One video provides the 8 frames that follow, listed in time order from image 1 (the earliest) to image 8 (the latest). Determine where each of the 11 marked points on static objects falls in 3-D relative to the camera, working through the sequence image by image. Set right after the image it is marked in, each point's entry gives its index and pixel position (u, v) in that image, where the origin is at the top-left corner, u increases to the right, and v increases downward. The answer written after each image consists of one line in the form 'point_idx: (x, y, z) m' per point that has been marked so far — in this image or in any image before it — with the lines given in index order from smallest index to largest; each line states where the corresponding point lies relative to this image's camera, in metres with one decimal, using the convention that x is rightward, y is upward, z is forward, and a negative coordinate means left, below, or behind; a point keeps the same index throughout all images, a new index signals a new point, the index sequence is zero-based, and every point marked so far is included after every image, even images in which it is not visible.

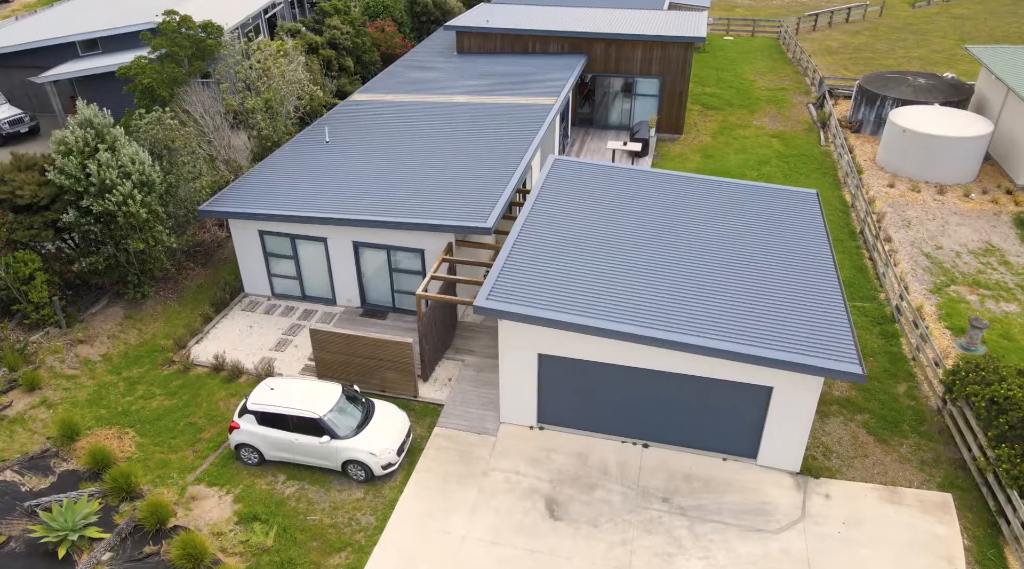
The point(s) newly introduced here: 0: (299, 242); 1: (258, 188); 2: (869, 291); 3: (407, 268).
0: (-5.4, +1.0, +18.7) m
1: (-6.6, +2.4, +19.3) m
2: (+9.6, -0.2, +20.1) m
3: (-2.6, +0.4, +18.4) m
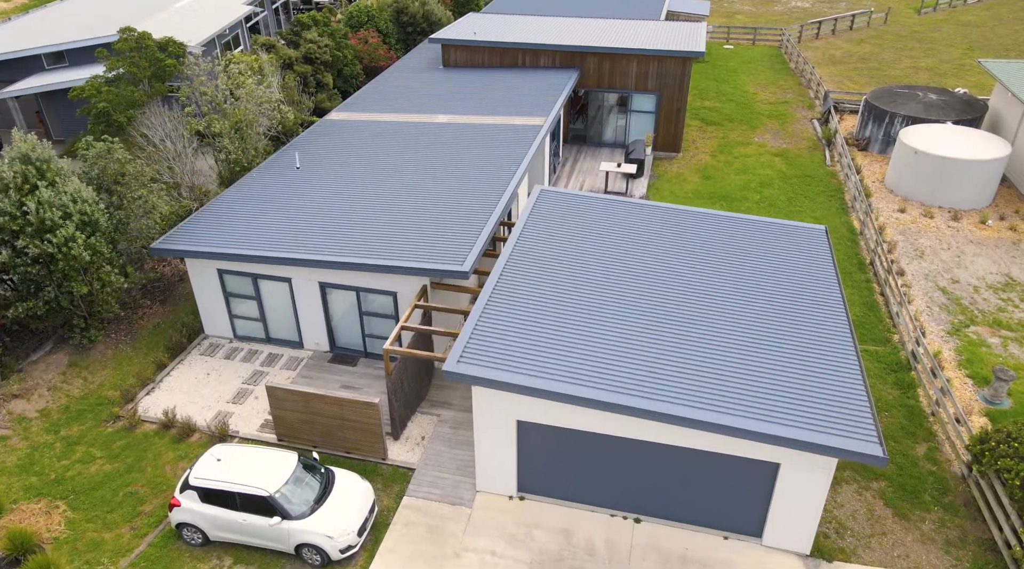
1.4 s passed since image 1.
0: (-5.8, 0.0, +17.2) m
1: (-7.0, +1.4, +17.8) m
2: (+9.2, -1.2, +18.5) m
3: (-3.0, -0.6, +16.8) m
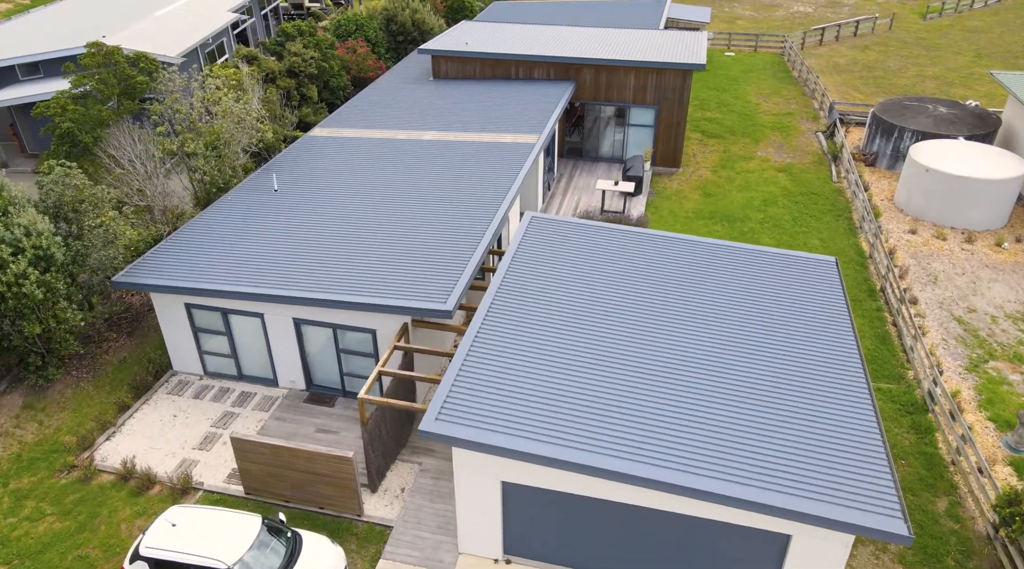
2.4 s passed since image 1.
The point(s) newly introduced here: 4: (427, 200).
0: (-6.0, -0.7, +16.0) m
1: (-7.2, +0.7, +16.6) m
2: (+8.9, -2.0, +17.4) m
3: (-3.3, -1.4, +15.7) m
4: (-2.1, +2.1, +18.8) m
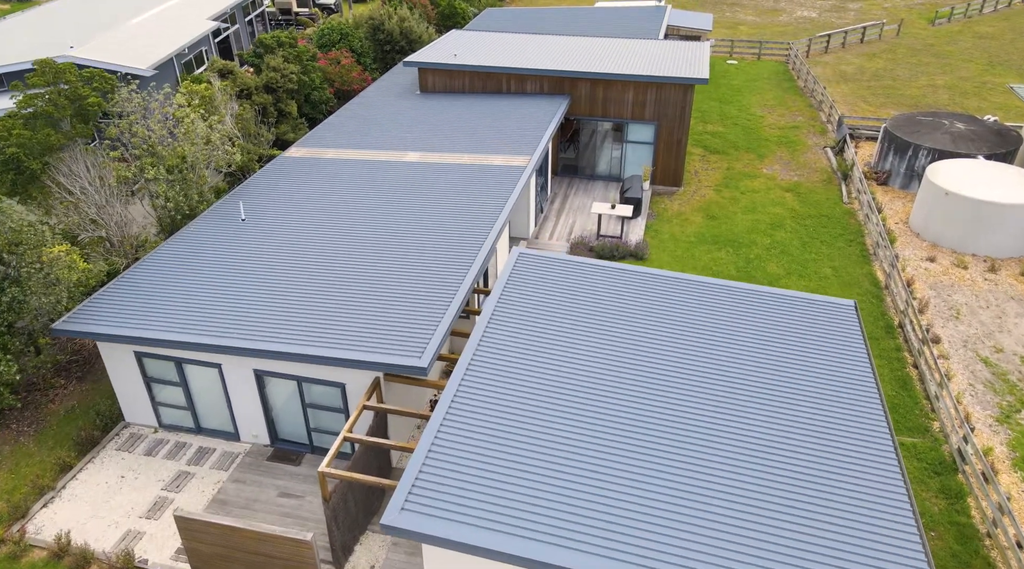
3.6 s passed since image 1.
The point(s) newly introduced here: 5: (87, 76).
0: (-6.3, -1.6, +14.5) m
1: (-7.5, -0.2, +15.1) m
2: (+8.6, -2.9, +15.8) m
3: (-3.6, -2.3, +14.2) m
4: (-2.4, +1.2, +17.2) m
5: (-10.5, +5.1, +18.4) m
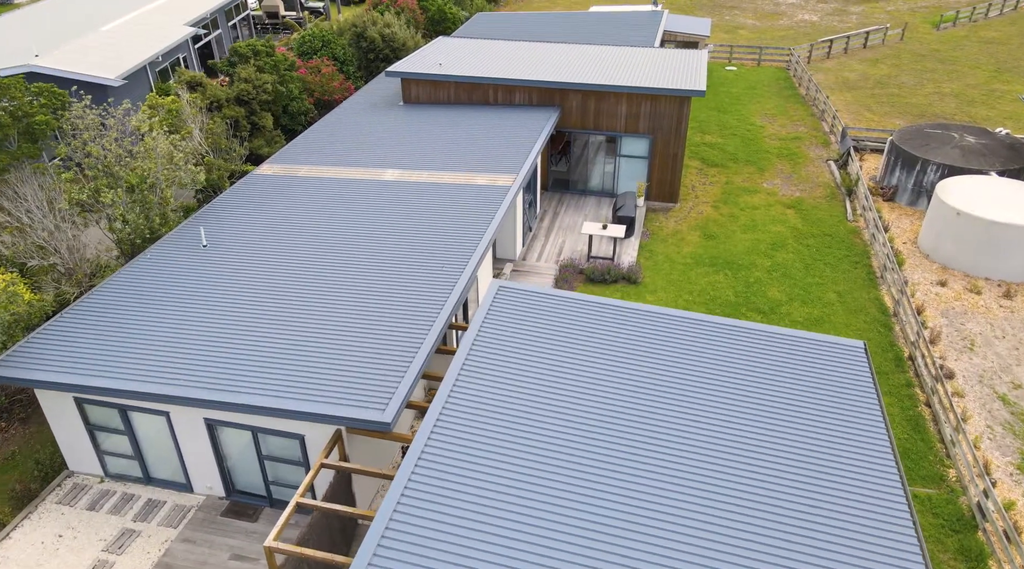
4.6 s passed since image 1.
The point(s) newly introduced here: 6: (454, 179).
0: (-6.7, -2.3, +13.2) m
1: (-8.0, -0.9, +13.8) m
2: (+8.2, -3.6, +14.6) m
3: (-4.0, -3.0, +12.9) m
4: (-2.9, +0.5, +15.9) m
5: (-10.9, +4.5, +17.2) m
6: (-1.5, +2.8, +19.6) m
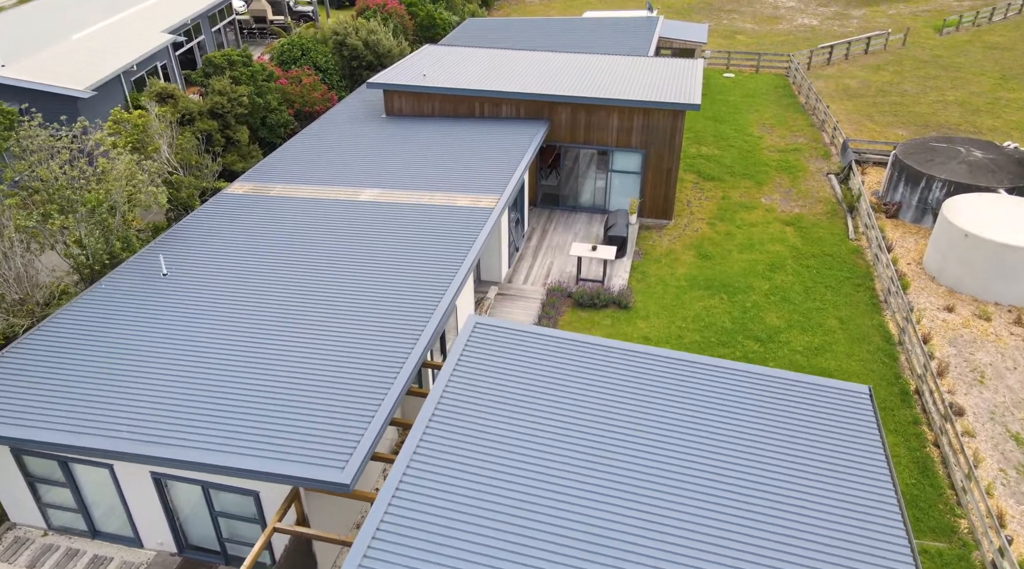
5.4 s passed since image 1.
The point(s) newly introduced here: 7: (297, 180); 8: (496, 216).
0: (-7.2, -2.9, +12.2) m
1: (-8.4, -1.6, +12.8) m
2: (+7.8, -4.2, +13.5) m
3: (-4.4, -3.6, +11.8) m
4: (-3.3, -0.1, +14.9) m
5: (-11.3, +3.8, +16.1) m
6: (-1.9, +2.1, +18.6) m
7: (-5.7, +2.8, +19.8) m
8: (-0.4, +1.7, +17.8) m
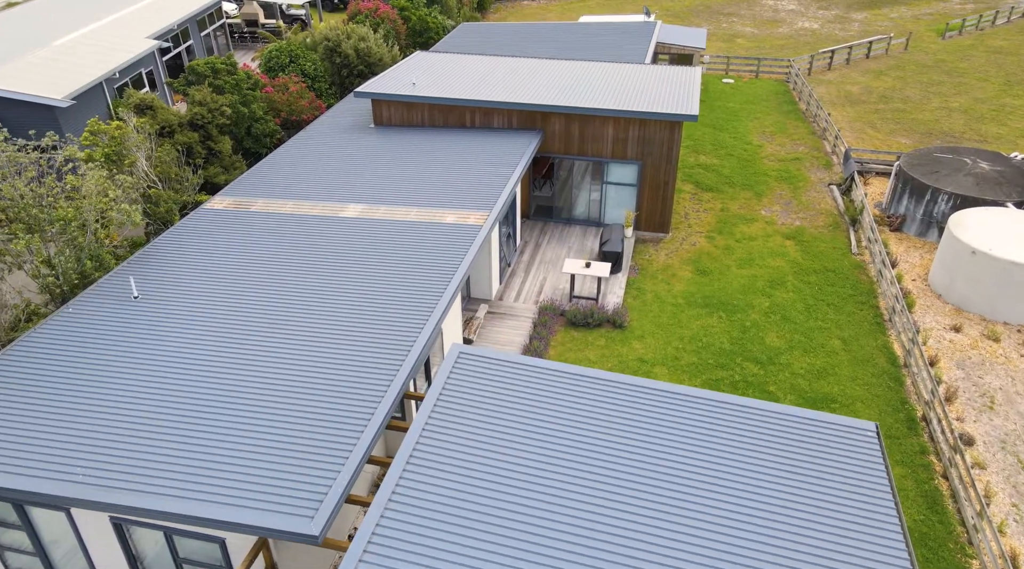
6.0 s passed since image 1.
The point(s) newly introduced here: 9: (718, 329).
0: (-7.4, -3.4, +11.4) m
1: (-8.6, -2.0, +12.1) m
2: (+7.6, -4.7, +12.8) m
3: (-4.6, -4.1, +11.1) m
4: (-3.5, -0.6, +14.2) m
5: (-11.5, +3.3, +15.4) m
6: (-2.2, +1.7, +17.9) m
7: (-6.0, +2.3, +19.1) m
8: (-0.6, +1.2, +17.0) m
9: (+5.2, -1.1, +18.8) m
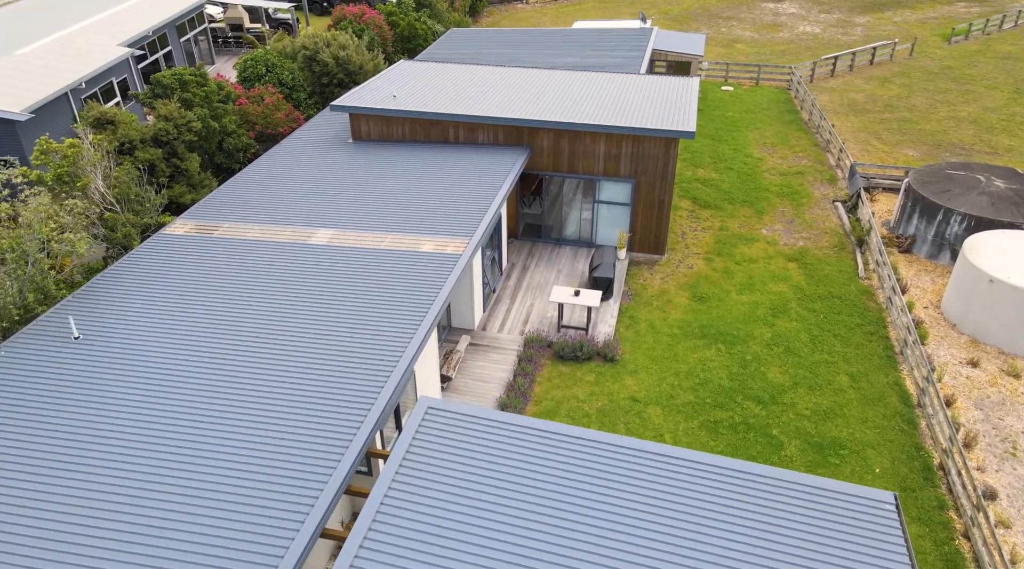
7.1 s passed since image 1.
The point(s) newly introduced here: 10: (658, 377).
0: (-7.8, -4.1, +10.1) m
1: (-9.0, -2.8, +10.7) m
2: (+7.2, -5.4, +11.5) m
3: (-5.0, -4.8, +9.8) m
4: (-3.9, -1.3, +12.8) m
5: (-11.9, +2.6, +14.1) m
6: (-2.6, +1.0, +16.5) m
7: (-6.4, +1.6, +17.8) m
8: (-1.0, +0.5, +15.7) m
9: (+4.8, -1.8, +17.5) m
10: (+3.4, -2.1, +17.1) m
